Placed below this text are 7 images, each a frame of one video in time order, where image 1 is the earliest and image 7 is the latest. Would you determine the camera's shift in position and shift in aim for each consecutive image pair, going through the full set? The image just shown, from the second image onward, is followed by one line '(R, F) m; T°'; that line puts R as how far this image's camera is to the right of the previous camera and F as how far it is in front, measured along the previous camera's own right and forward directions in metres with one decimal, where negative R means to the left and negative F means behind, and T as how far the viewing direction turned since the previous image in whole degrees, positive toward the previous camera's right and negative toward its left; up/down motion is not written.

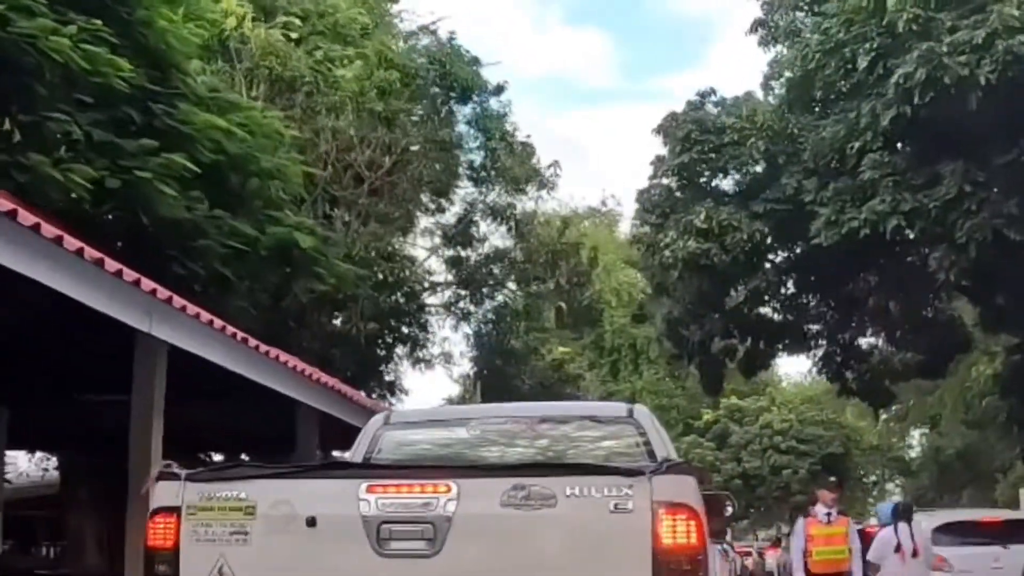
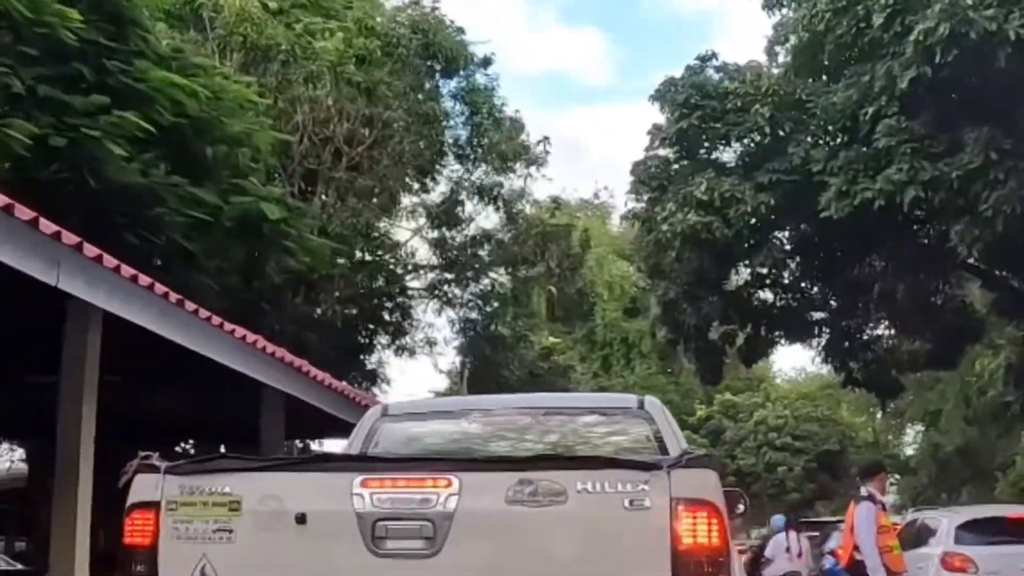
(-0.1, +0.5) m; 0°
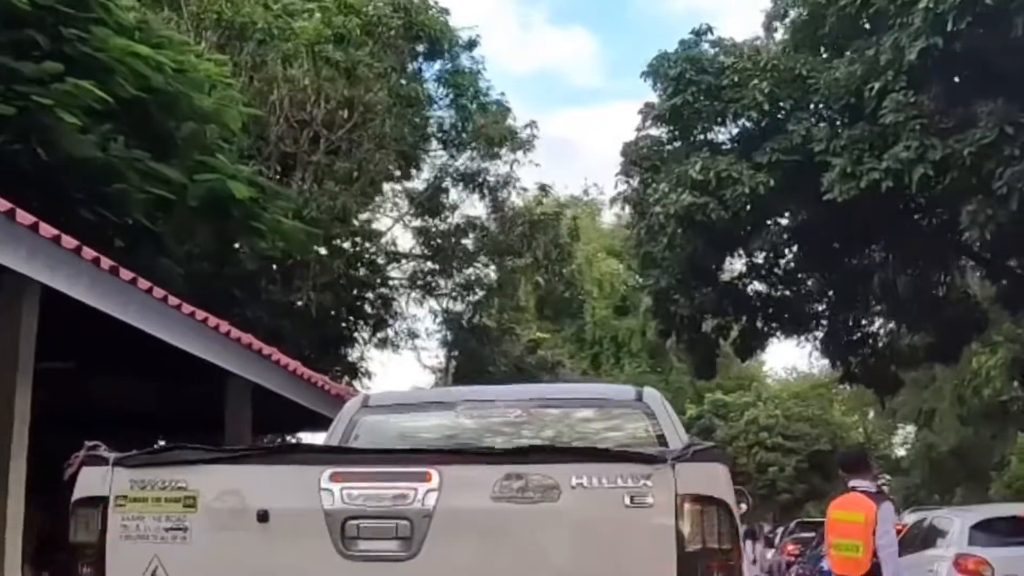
(0.0, +0.6) m; 0°
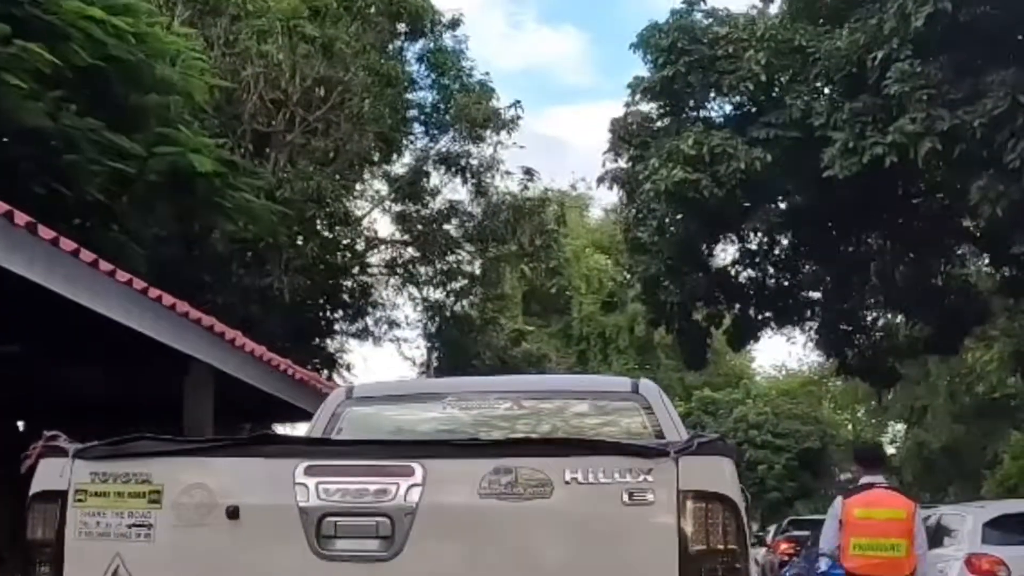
(0.0, +0.4) m; 0°
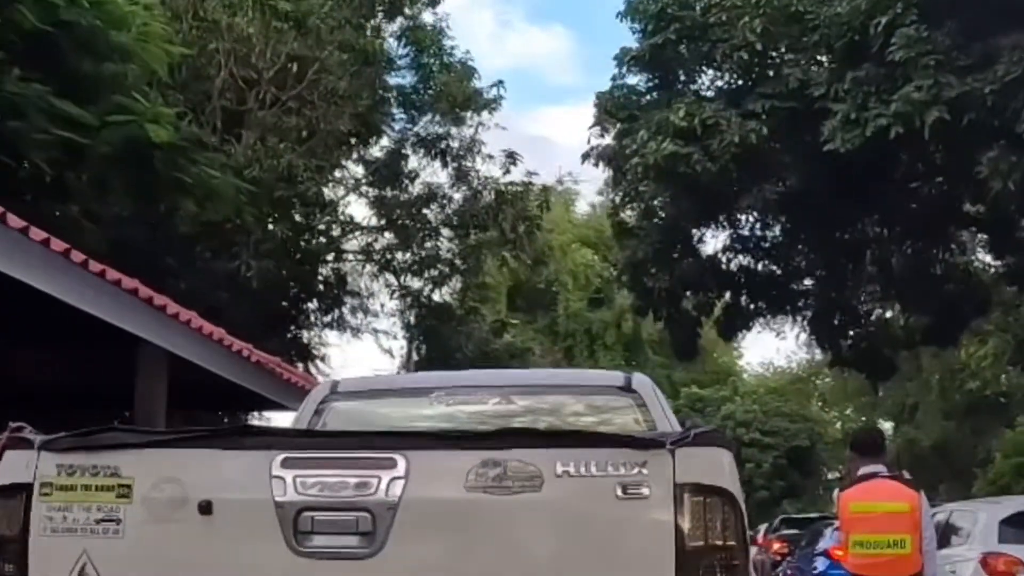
(0.0, +0.2) m; 0°
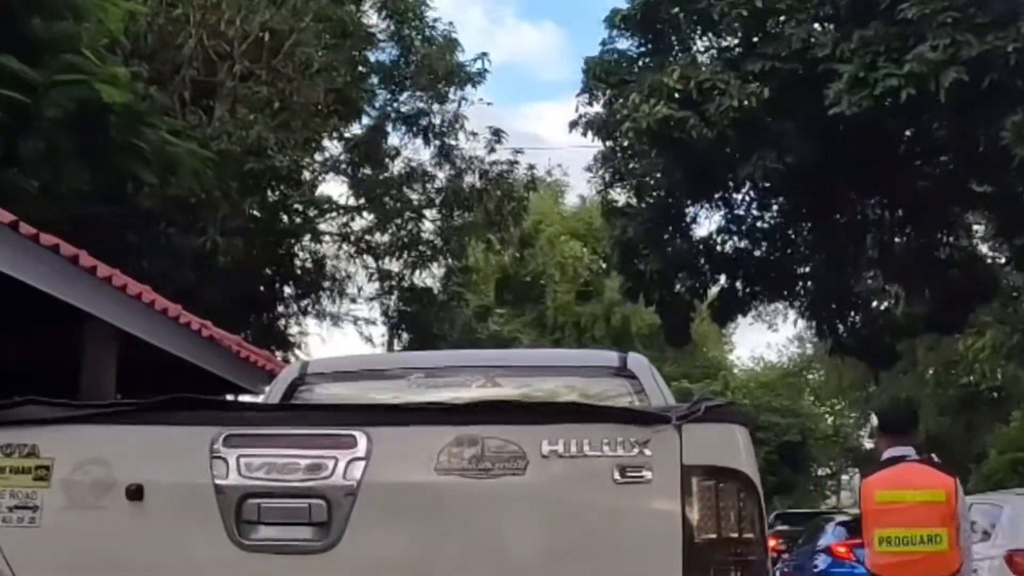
(0.0, +0.7) m; 0°
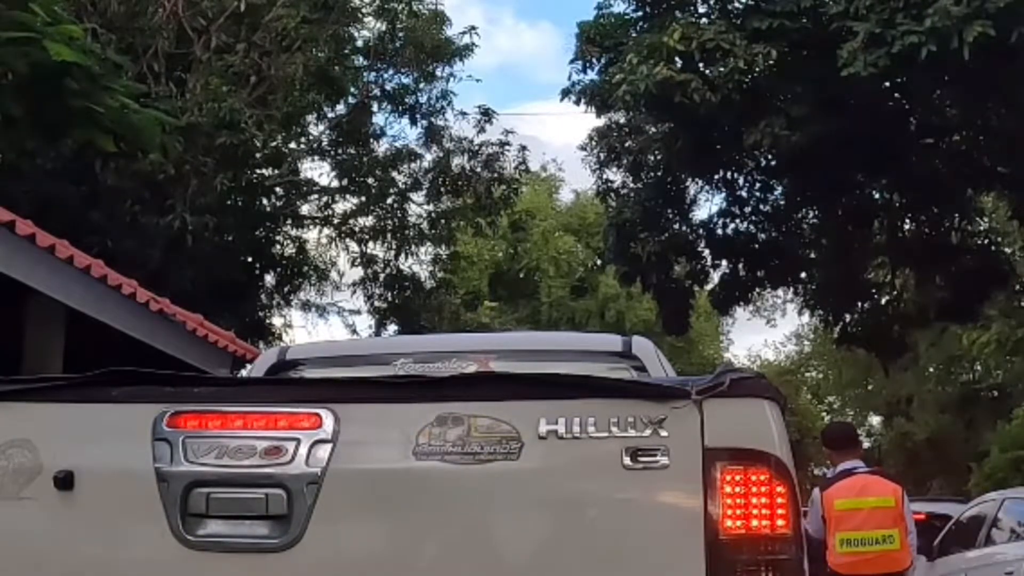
(0.0, +0.6) m; 0°
